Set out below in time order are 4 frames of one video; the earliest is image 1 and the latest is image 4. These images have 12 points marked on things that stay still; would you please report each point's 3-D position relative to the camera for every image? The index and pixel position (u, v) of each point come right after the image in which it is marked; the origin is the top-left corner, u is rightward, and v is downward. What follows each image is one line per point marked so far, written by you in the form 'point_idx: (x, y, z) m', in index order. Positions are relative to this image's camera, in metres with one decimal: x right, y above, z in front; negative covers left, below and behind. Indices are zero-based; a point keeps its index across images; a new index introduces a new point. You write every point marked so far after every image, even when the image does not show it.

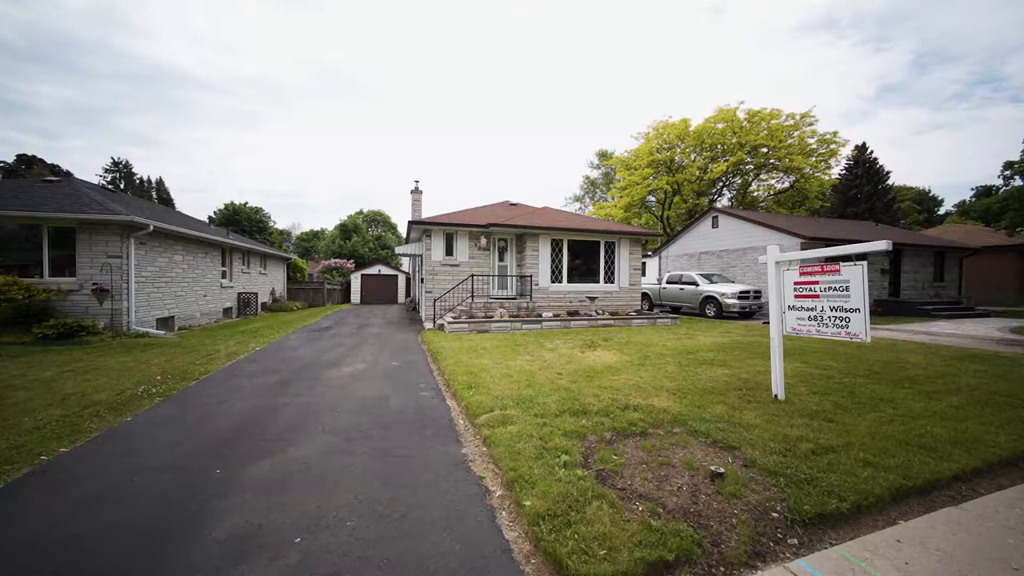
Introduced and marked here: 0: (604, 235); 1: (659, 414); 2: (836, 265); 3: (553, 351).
0: (+3.1, +1.7, +13.0) m
1: (+1.4, -1.2, +3.7) m
2: (+3.0, +0.2, +3.7) m
3: (+0.7, -1.1, +6.8) m
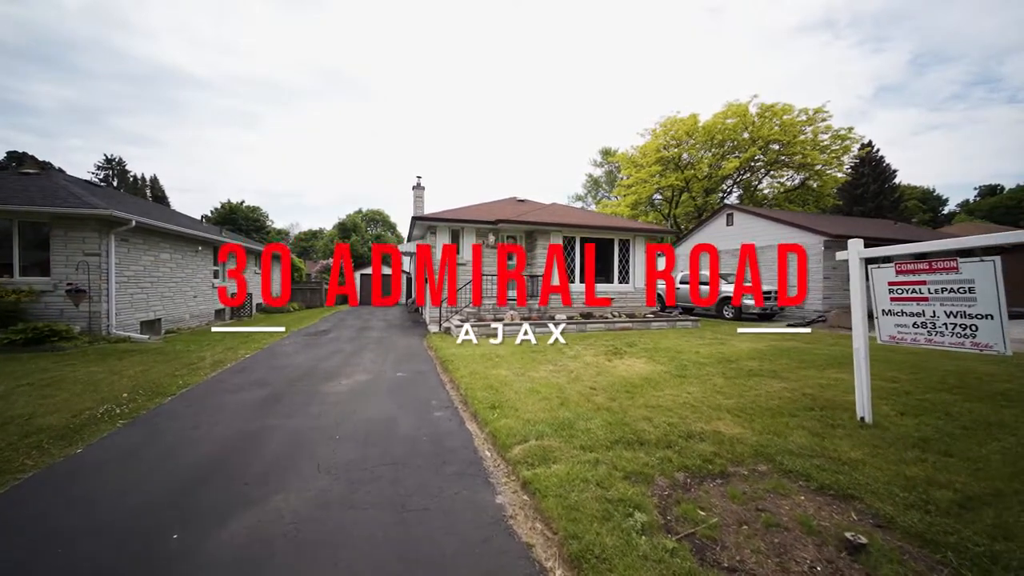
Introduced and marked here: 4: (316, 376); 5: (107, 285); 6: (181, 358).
0: (+3.4, +1.7, +12.3) m
1: (+1.7, -1.2, +3.0) m
2: (+3.3, +0.2, +3.0) m
3: (+1.0, -1.1, +6.1) m
4: (-2.7, -1.2, +5.5) m
5: (-8.5, +0.1, +8.1) m
6: (-5.5, -1.2, +6.5) m
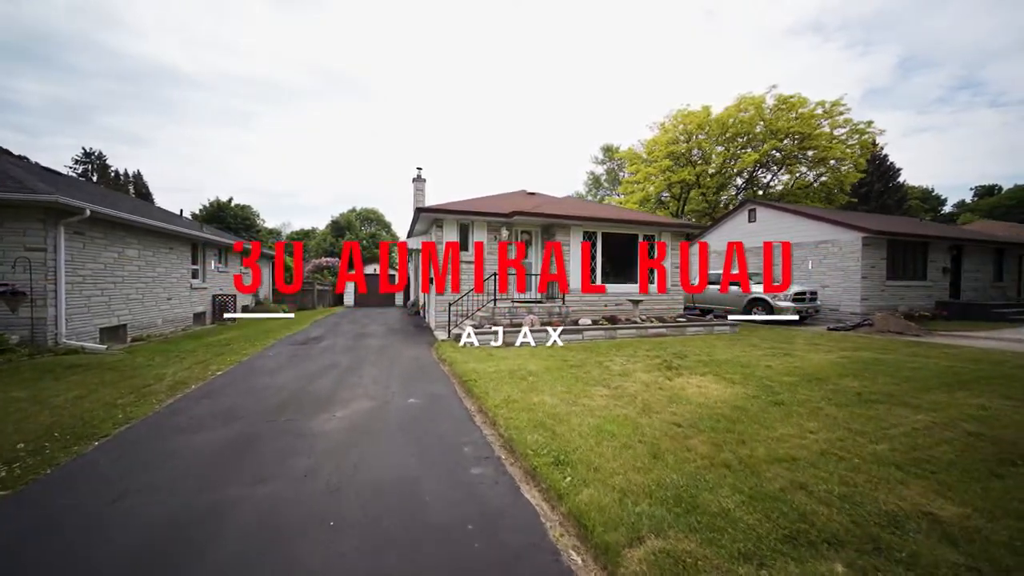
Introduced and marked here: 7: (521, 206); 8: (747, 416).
0: (+3.8, +1.7, +11.2) m
1: (+2.2, -1.2, +1.8) m
2: (+3.9, +0.2, +1.8) m
3: (+1.5, -1.1, +4.9) m
4: (-2.2, -1.2, +4.3) m
5: (-8.0, 0.0, +6.8) m
6: (-5.1, -1.2, +5.2) m
7: (+0.3, +2.3, +11.1) m
8: (+2.2, -1.2, +3.6) m
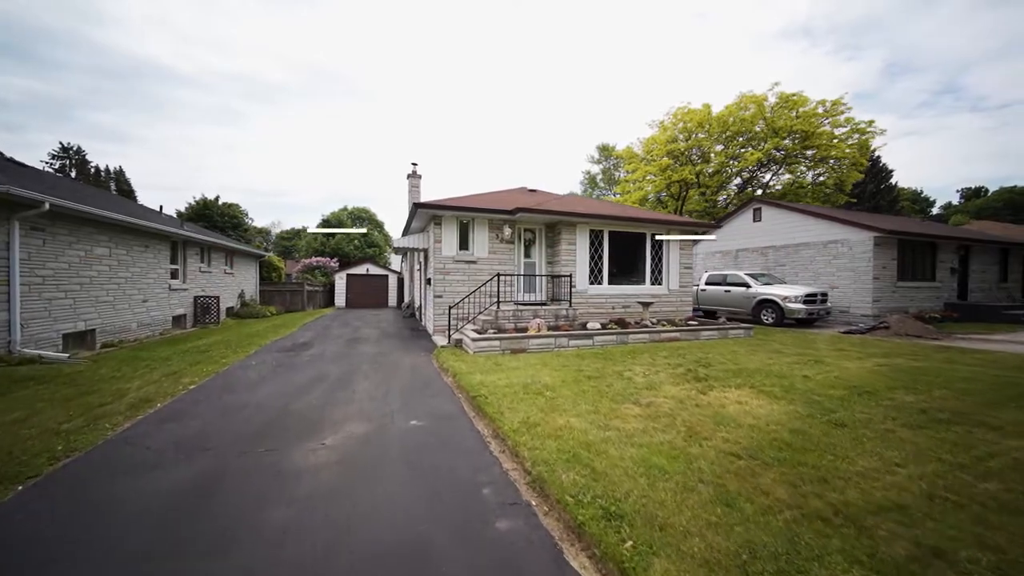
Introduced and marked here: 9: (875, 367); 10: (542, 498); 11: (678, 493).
0: (+3.8, +1.7, +10.7) m
1: (+2.4, -1.2, +1.3) m
2: (+4.1, +0.2, +1.3) m
3: (+1.7, -1.2, +4.4) m
4: (-2.1, -1.3, +3.6) m
5: (-7.9, 0.0, +6.1) m
6: (-4.9, -1.2, +4.6) m
7: (+0.3, +2.3, +10.6) m
8: (+2.3, -1.2, +3.1) m
9: (+5.2, -1.1, +5.6) m
10: (+0.2, -1.3, +2.4) m
11: (+1.0, -1.2, +2.3) m
